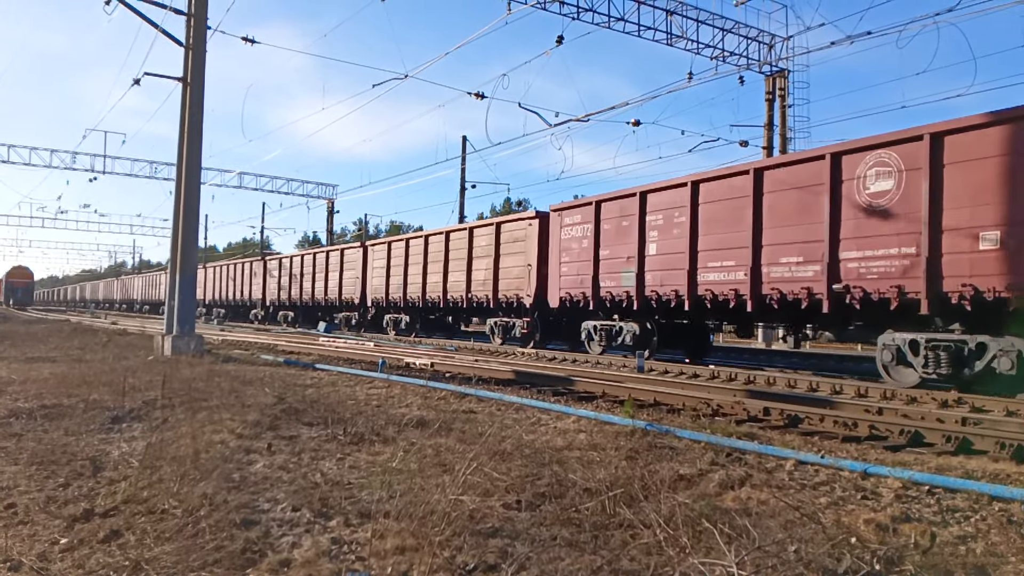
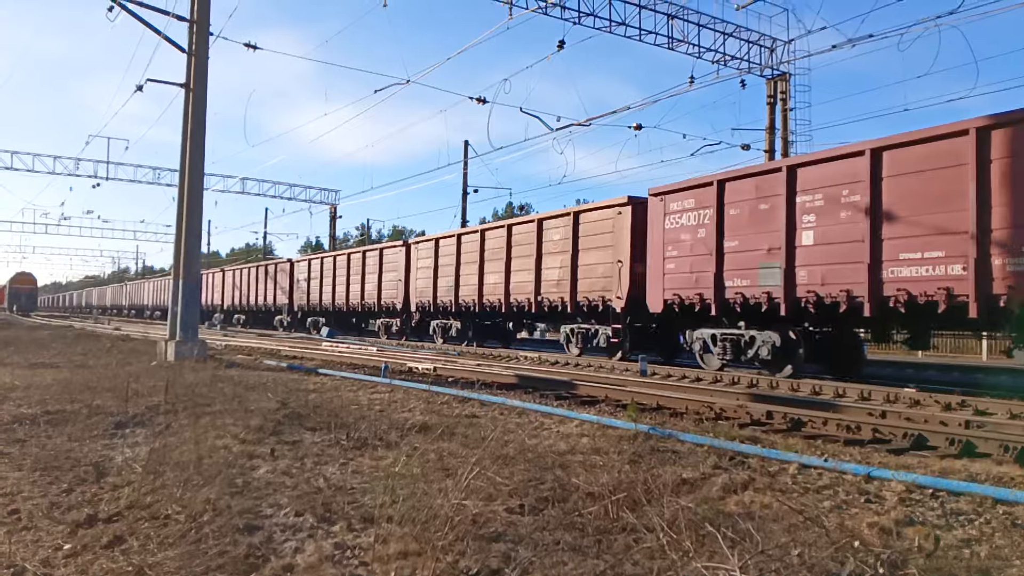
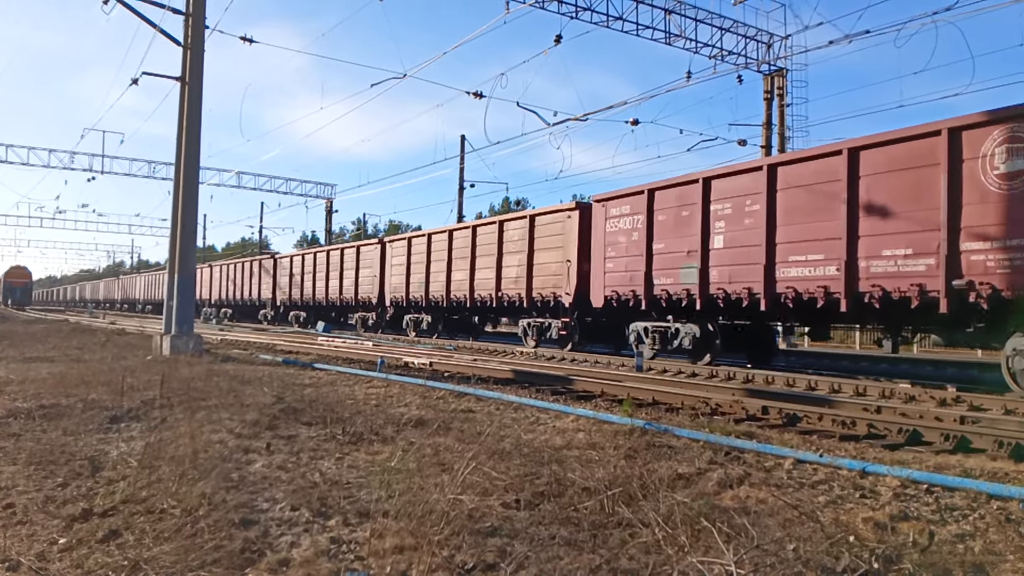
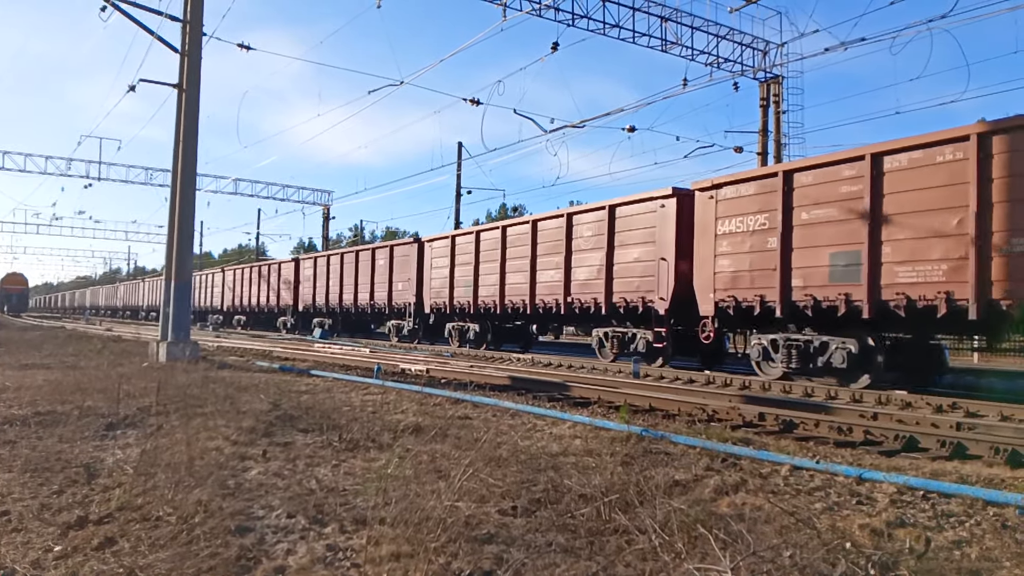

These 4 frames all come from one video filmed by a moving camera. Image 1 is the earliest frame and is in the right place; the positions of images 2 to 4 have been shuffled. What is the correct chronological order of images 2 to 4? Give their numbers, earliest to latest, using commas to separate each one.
3, 2, 4
